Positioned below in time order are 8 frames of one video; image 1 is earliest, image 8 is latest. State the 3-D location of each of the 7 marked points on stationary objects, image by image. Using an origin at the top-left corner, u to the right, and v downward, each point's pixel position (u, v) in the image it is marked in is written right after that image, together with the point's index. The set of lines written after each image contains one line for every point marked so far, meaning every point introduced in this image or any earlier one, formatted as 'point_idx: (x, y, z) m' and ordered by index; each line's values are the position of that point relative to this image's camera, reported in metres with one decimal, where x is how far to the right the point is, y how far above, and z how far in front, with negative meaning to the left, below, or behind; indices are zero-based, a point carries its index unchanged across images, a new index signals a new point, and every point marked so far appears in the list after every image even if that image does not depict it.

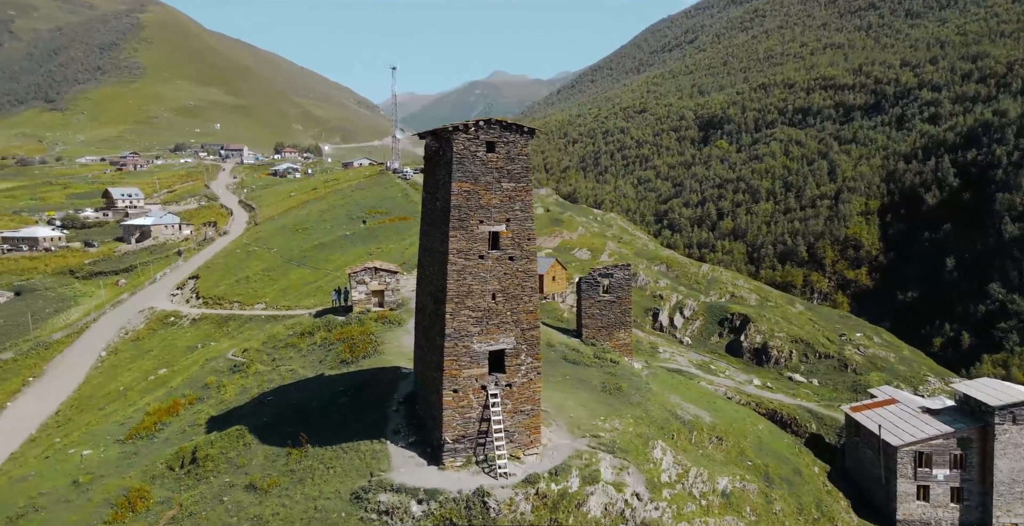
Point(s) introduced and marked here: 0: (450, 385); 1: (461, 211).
0: (-1.6, -3.0, +15.8) m
1: (-1.3, +1.3, +15.7) m
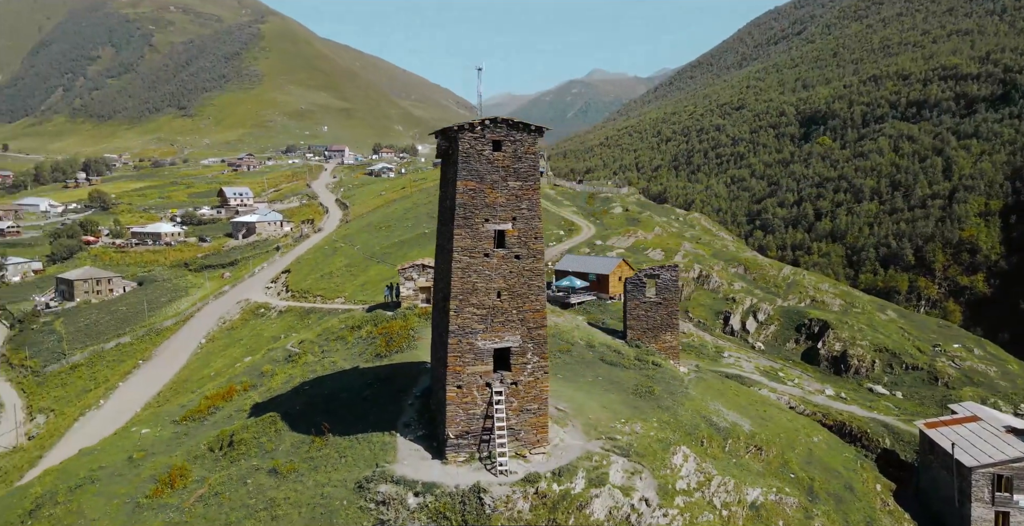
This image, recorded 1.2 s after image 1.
0: (-1.5, -3.0, +16.0) m
1: (-1.2, +1.3, +15.8) m
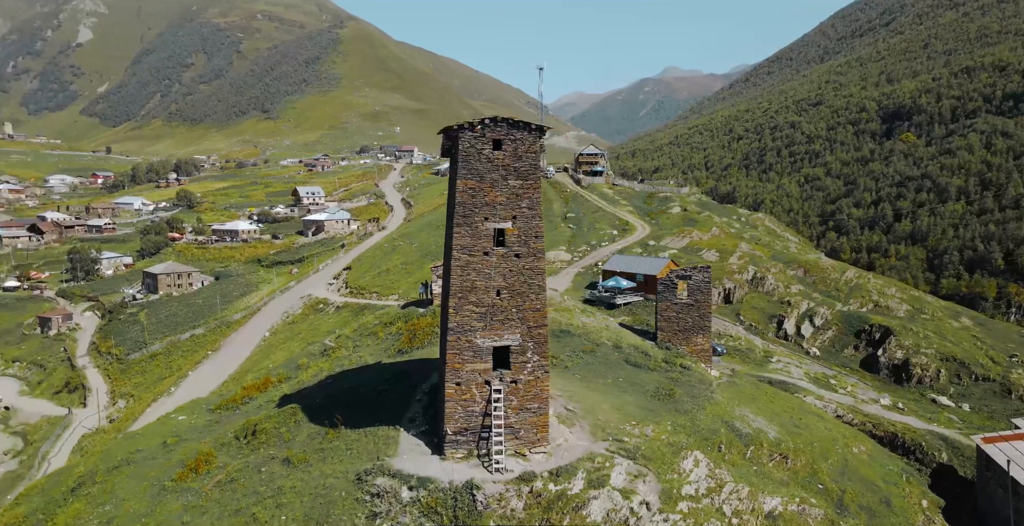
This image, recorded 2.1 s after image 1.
0: (-1.5, -2.9, +16.2) m
1: (-1.2, +1.4, +16.0) m
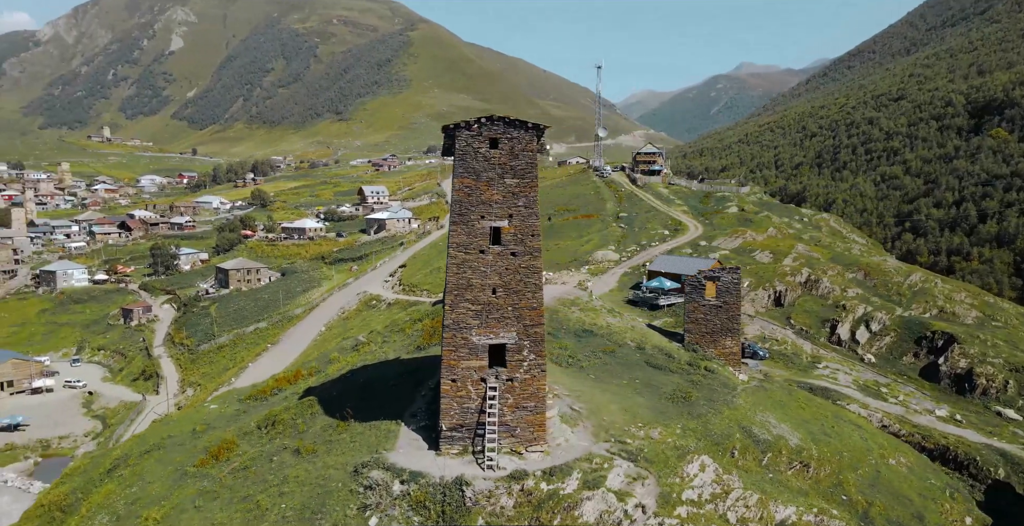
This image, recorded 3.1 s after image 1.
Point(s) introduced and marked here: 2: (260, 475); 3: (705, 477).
0: (-1.6, -2.8, +16.4) m
1: (-1.3, +1.4, +16.1) m
2: (-7.4, -6.2, +18.6) m
3: (+5.5, -6.1, +18.2) m
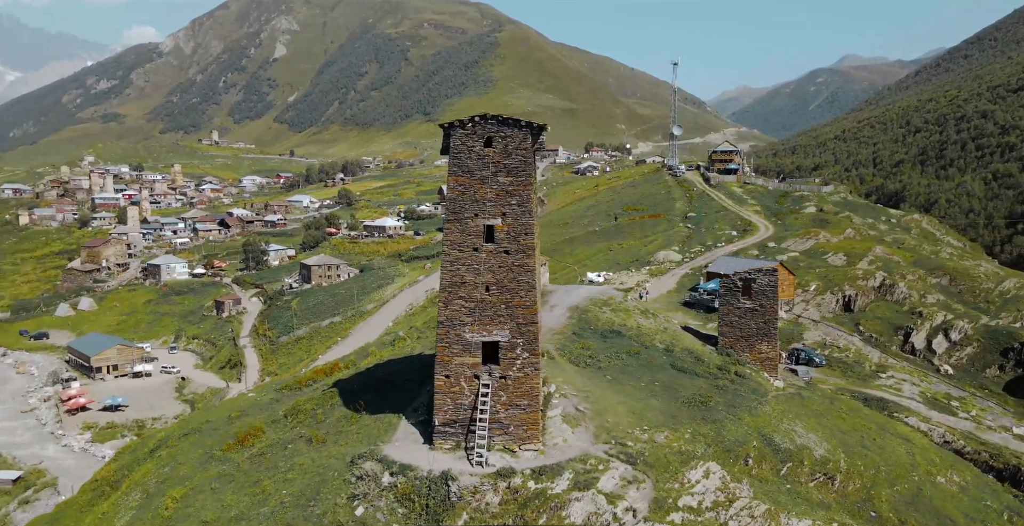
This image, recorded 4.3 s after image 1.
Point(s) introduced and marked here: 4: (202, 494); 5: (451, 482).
0: (-1.8, -2.8, +16.6) m
1: (-1.4, +1.5, +16.3) m
2: (-7.3, -6.0, +19.5) m
3: (+5.4, -6.1, +17.7) m
4: (-9.2, -6.8, +18.9) m
5: (-1.5, -5.2, +15.3) m
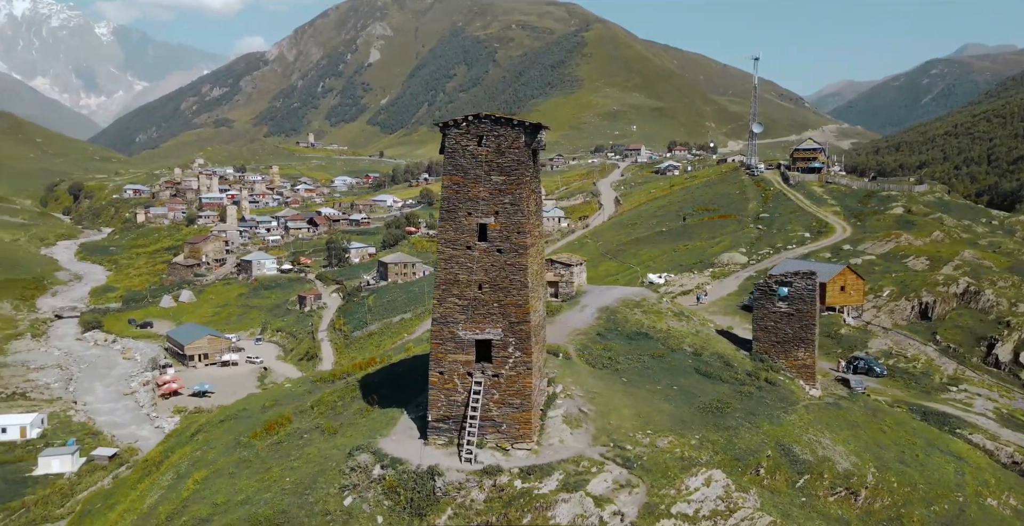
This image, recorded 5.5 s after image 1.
0: (-2.0, -2.7, +16.9) m
1: (-1.6, +1.5, +16.5) m
2: (-7.2, -5.9, +20.3) m
3: (+5.3, -6.1, +17.1) m
4: (-9.1, -6.7, +20.0) m
5: (-1.8, -5.2, +15.5) m
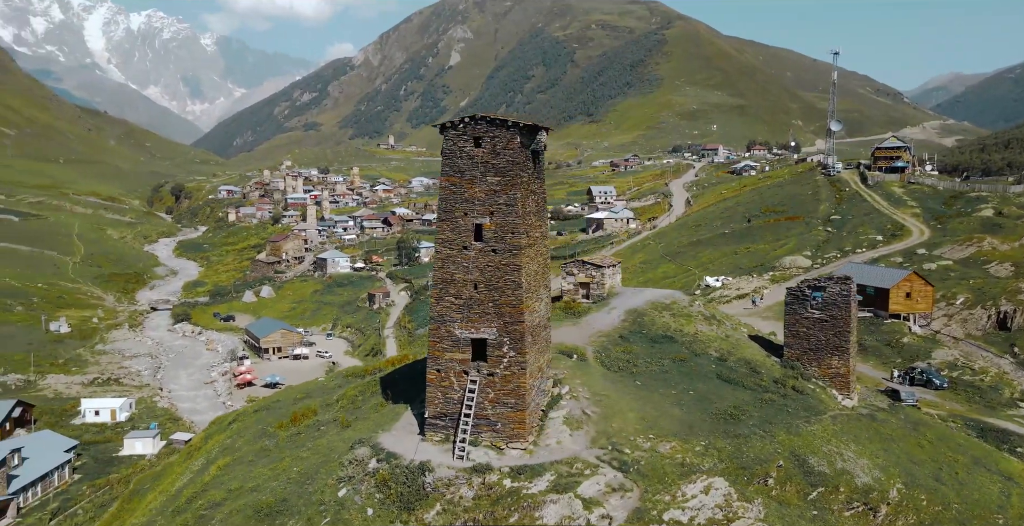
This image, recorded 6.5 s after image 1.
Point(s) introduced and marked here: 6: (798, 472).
0: (-2.1, -2.7, +17.2) m
1: (-1.7, +1.6, +16.8) m
2: (-6.9, -5.9, +21.2) m
3: (+5.1, -6.2, +16.7) m
4: (-8.9, -6.6, +21.0) m
5: (-2.1, -5.2, +15.8) m
6: (+8.5, -6.3, +19.0) m
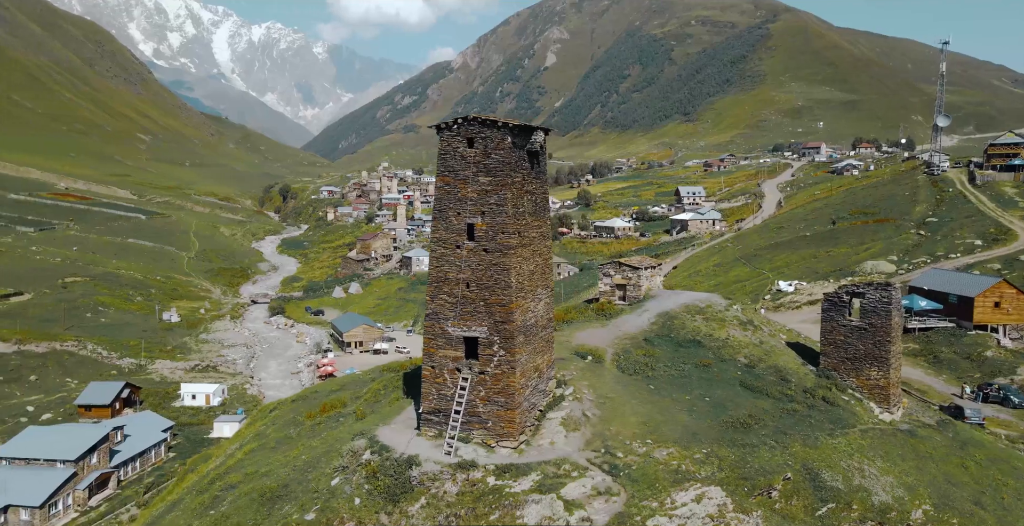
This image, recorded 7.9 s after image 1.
0: (-2.3, -2.7, +17.6) m
1: (-1.8, +1.6, +17.2) m
2: (-6.7, -5.8, +22.2) m
3: (+4.8, -6.3, +16.3) m
4: (-8.6, -6.5, +22.2) m
5: (-2.5, -5.1, +16.3) m
6: (+8.5, -6.4, +18.2) m
